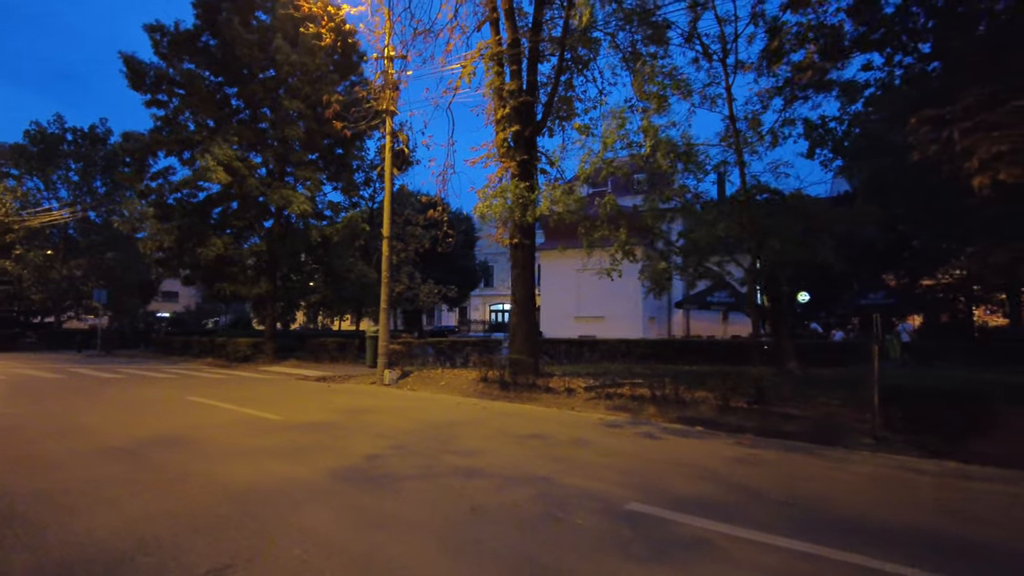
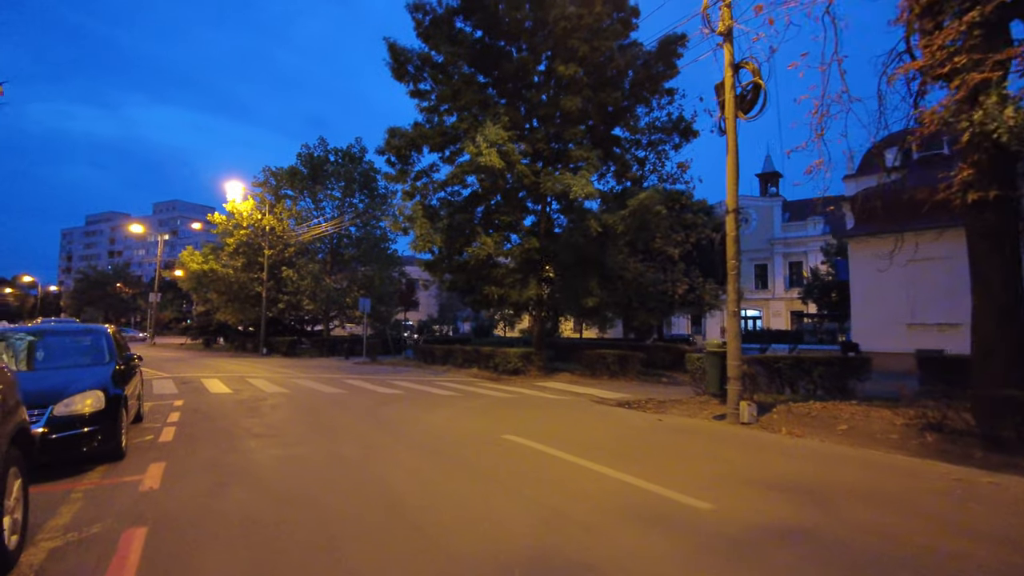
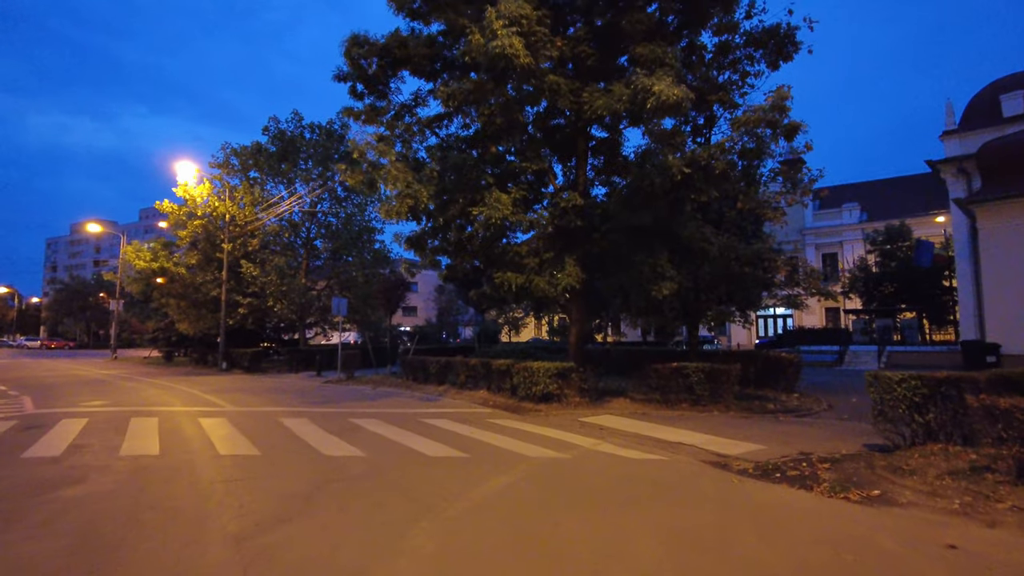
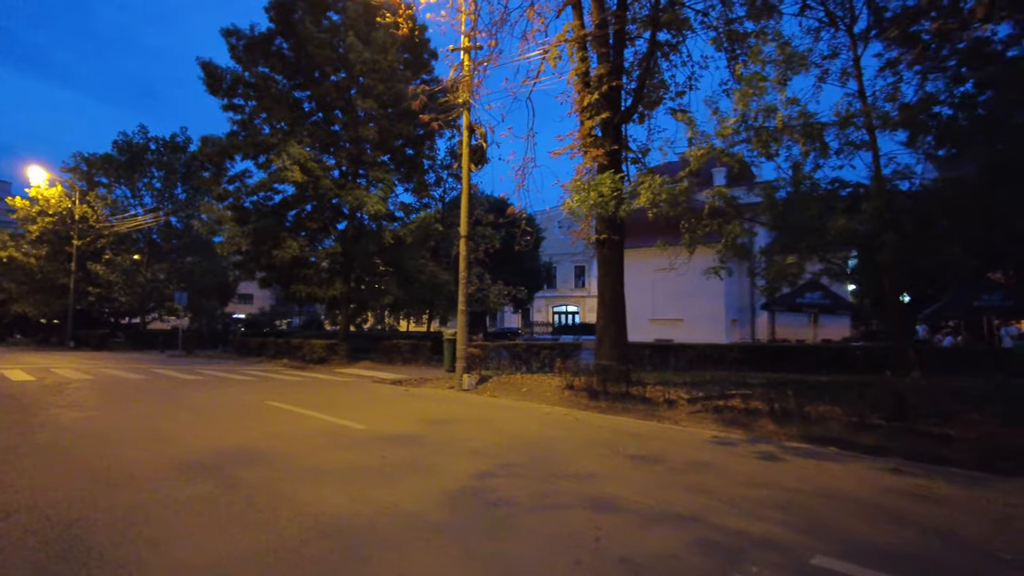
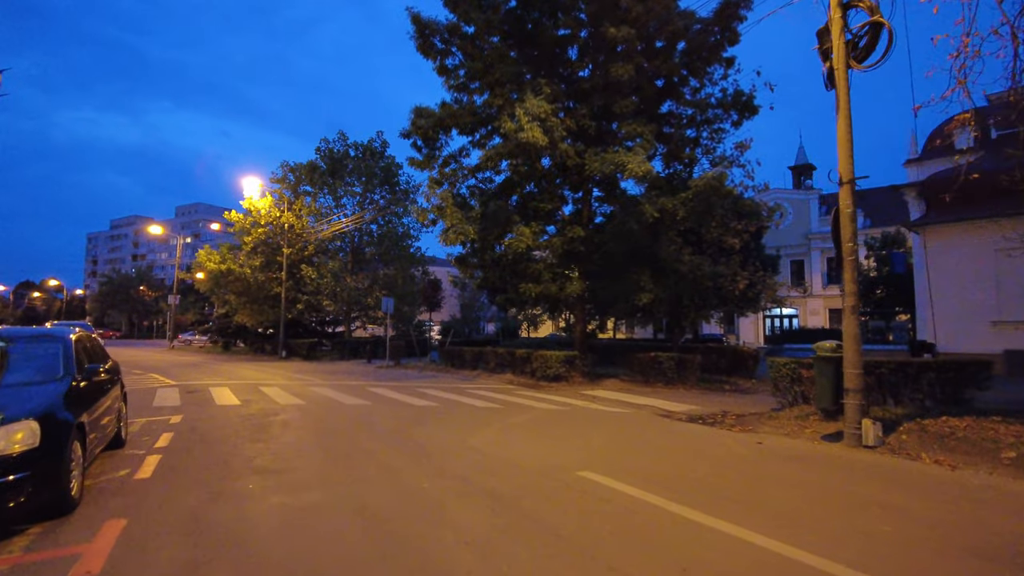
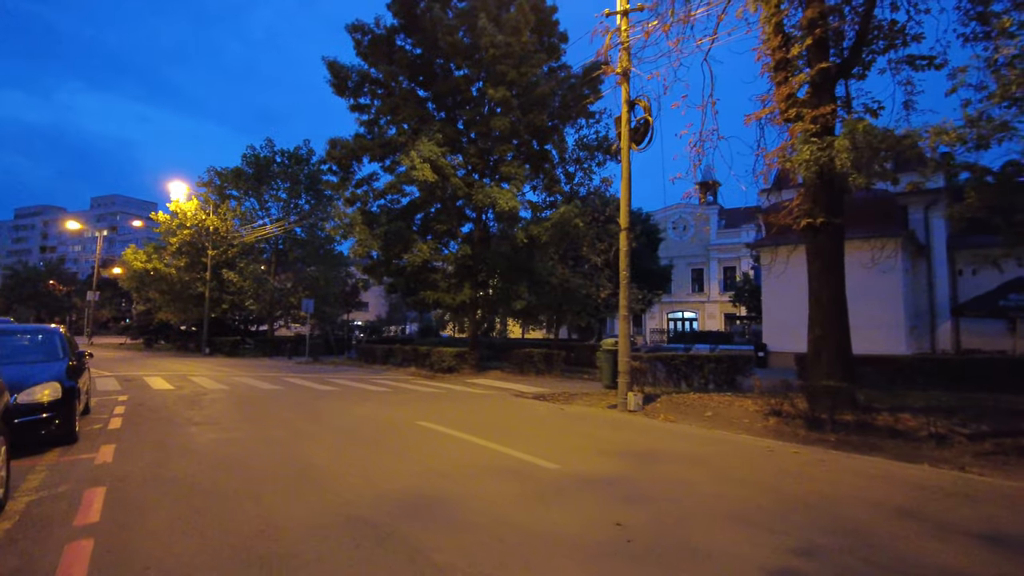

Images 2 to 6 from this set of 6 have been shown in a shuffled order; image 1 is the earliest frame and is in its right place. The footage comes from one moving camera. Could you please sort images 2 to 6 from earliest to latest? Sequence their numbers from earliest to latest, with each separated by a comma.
4, 6, 2, 5, 3
